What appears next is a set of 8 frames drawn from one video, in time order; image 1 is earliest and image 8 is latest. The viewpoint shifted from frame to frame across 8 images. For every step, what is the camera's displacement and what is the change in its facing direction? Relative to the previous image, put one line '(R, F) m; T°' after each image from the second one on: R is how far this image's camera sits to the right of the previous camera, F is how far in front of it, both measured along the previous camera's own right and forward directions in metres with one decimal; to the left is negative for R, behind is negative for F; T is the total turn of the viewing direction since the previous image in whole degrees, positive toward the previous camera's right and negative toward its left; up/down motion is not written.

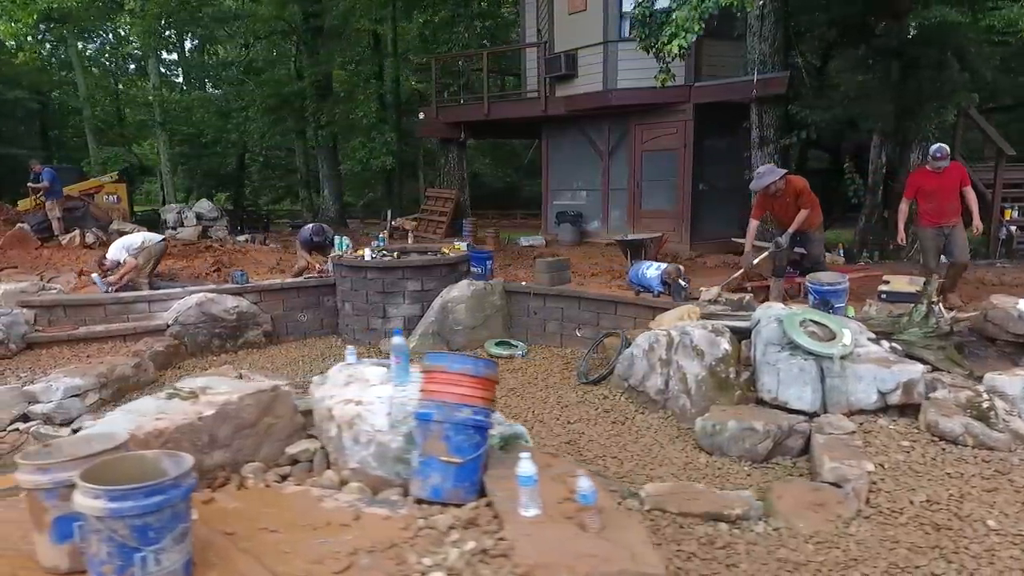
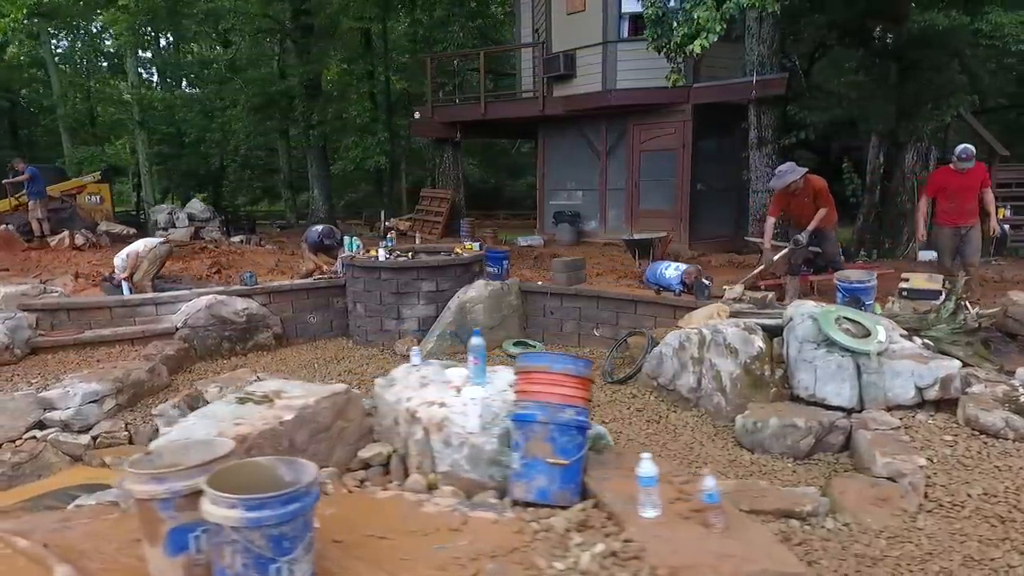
(-0.6, 0.0) m; +2°
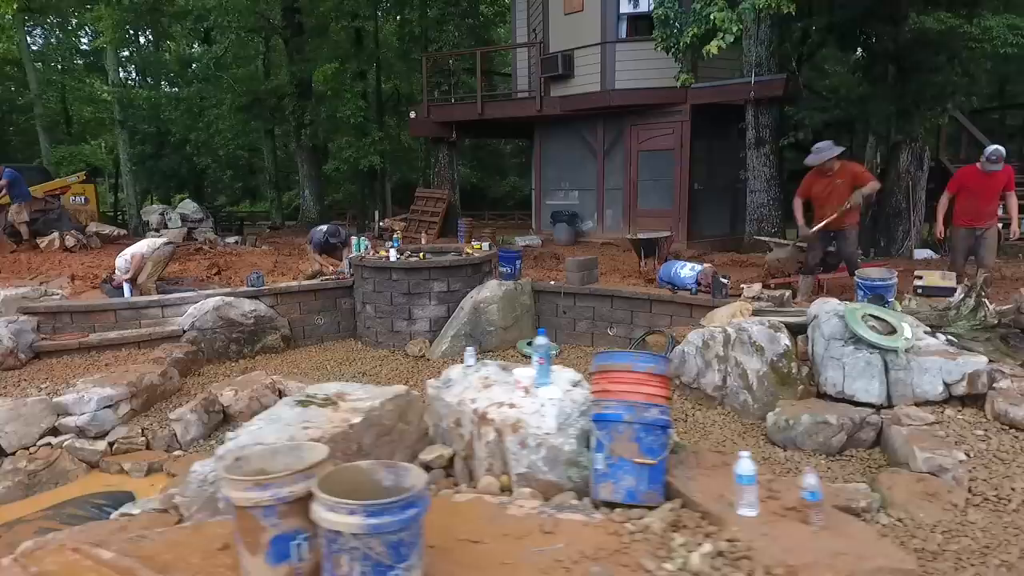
(-0.5, 0.0) m; +2°
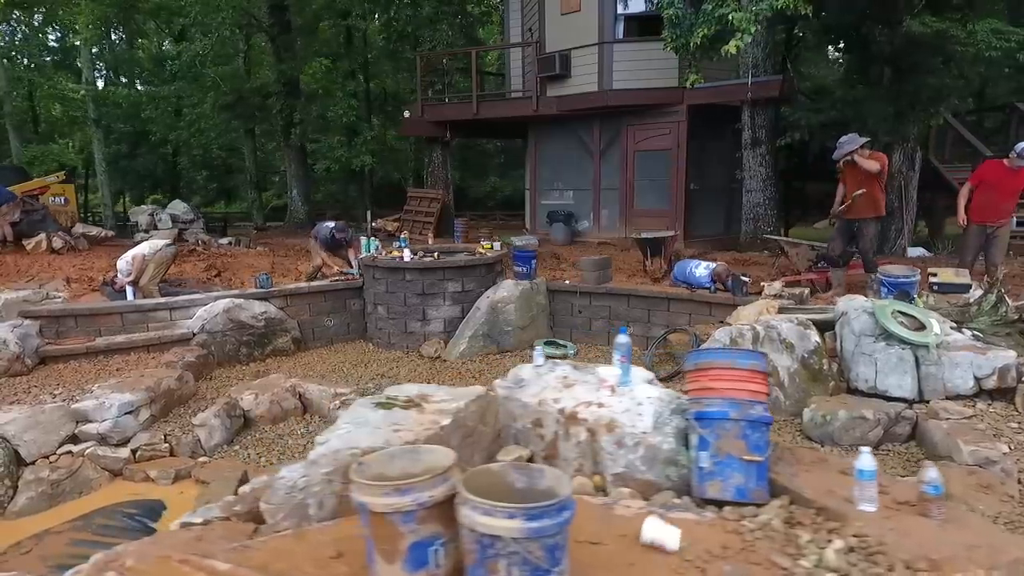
(-0.6, +0.1) m; +3°
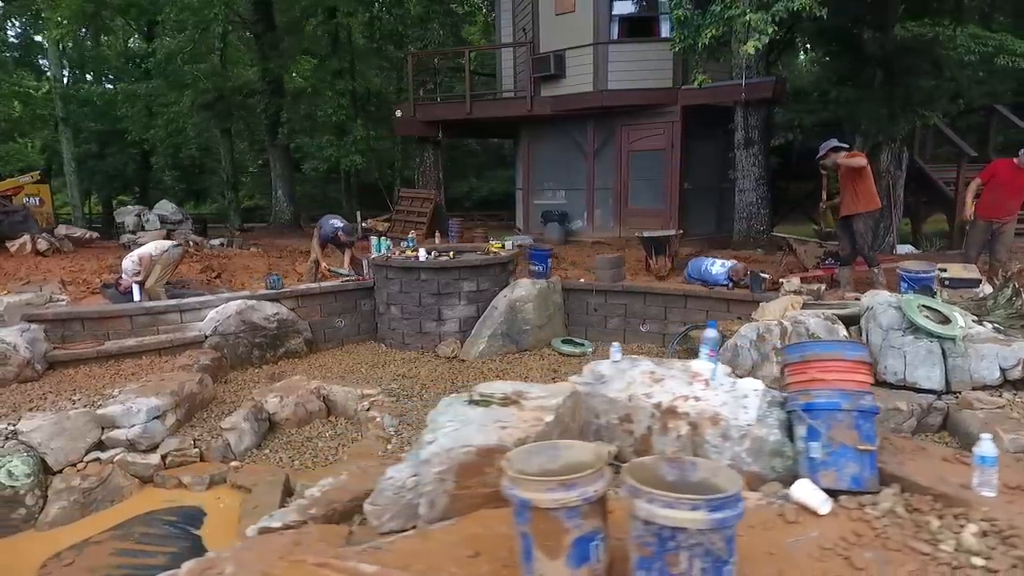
(-0.6, 0.0) m; +3°
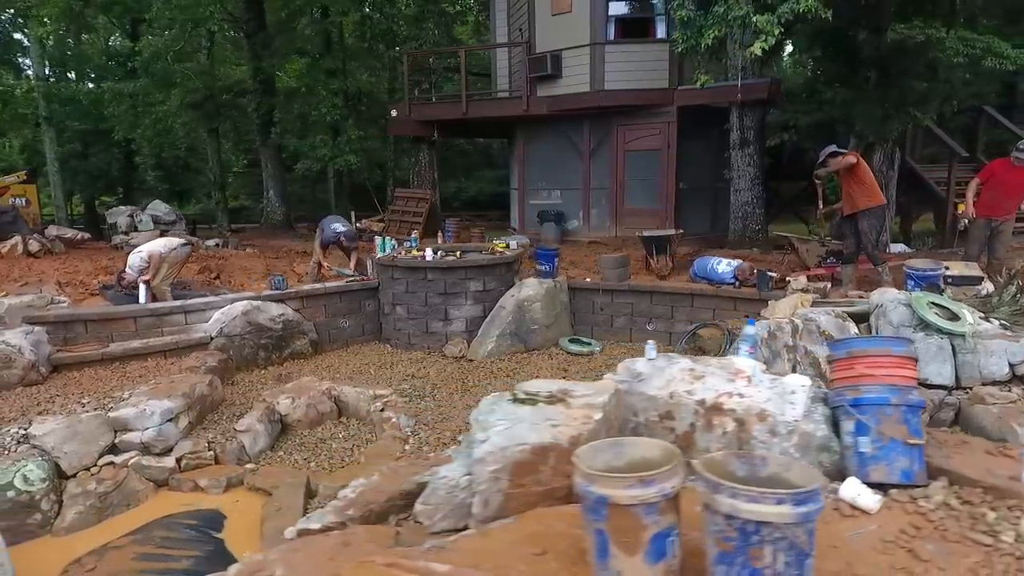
(-0.3, 0.0) m; +2°
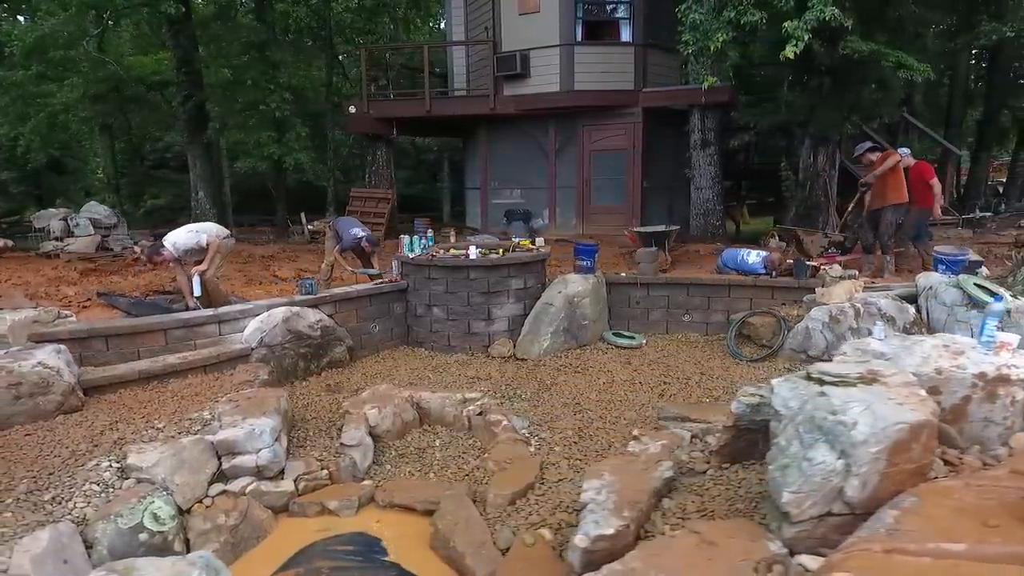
(-2.1, +0.4) m; +12°
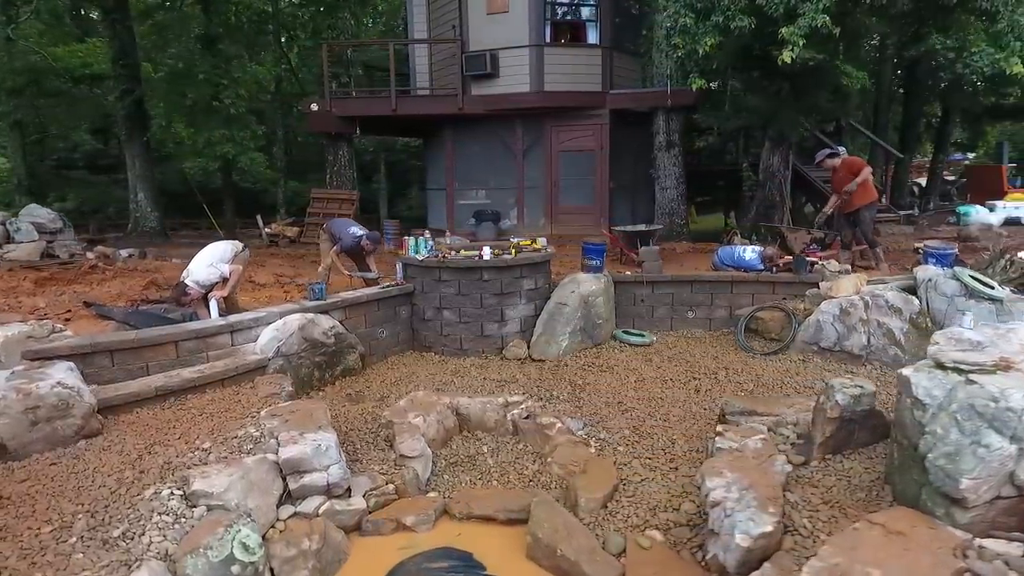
(-1.2, +0.2) m; +7°
